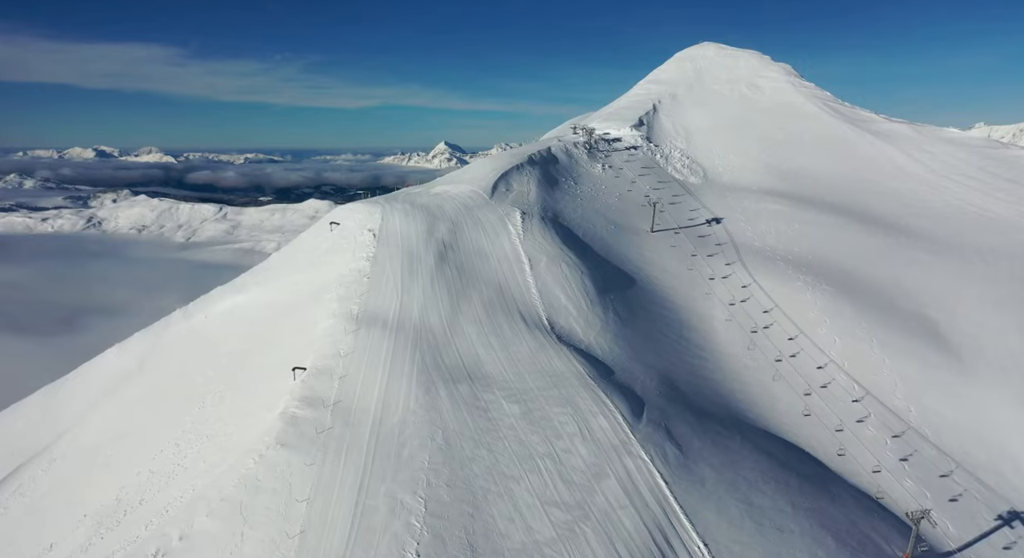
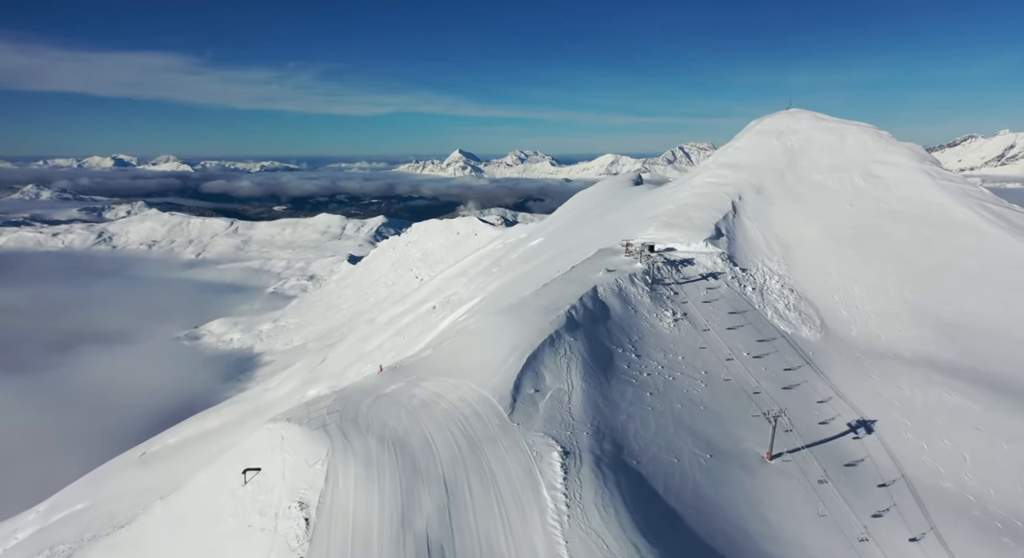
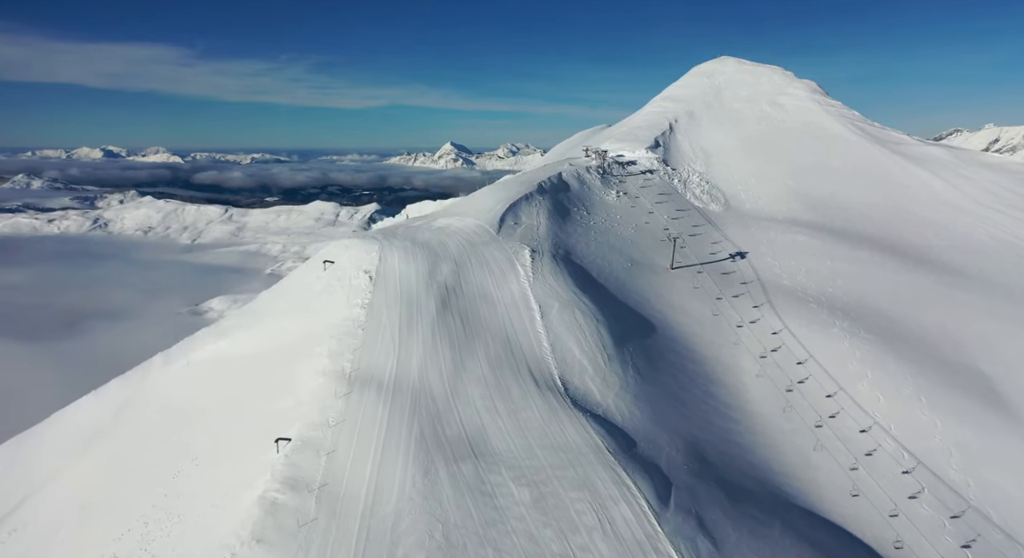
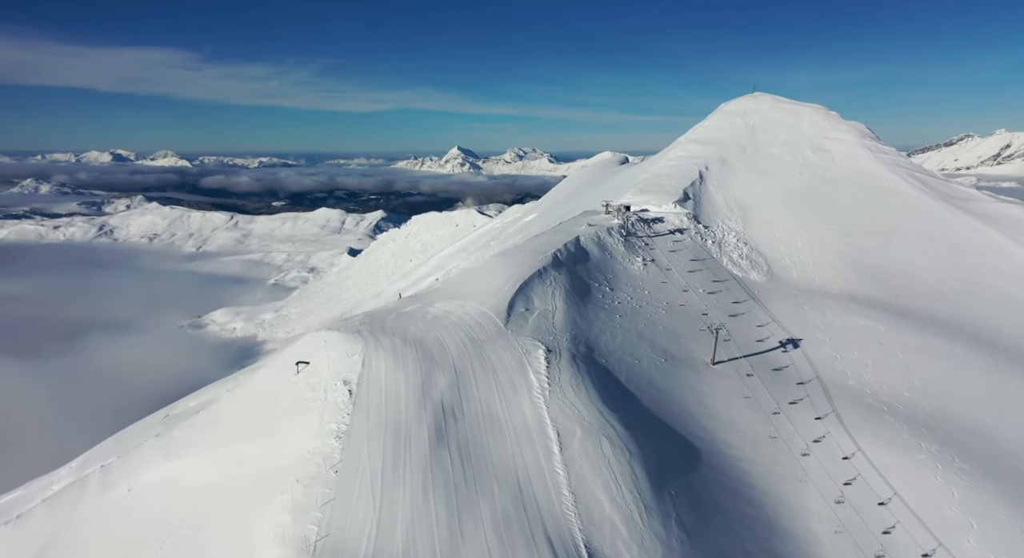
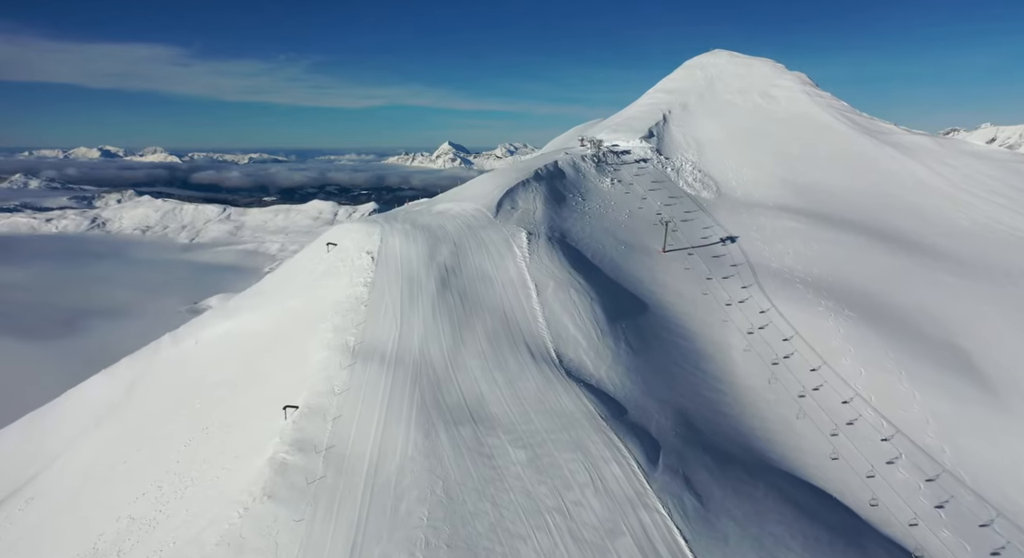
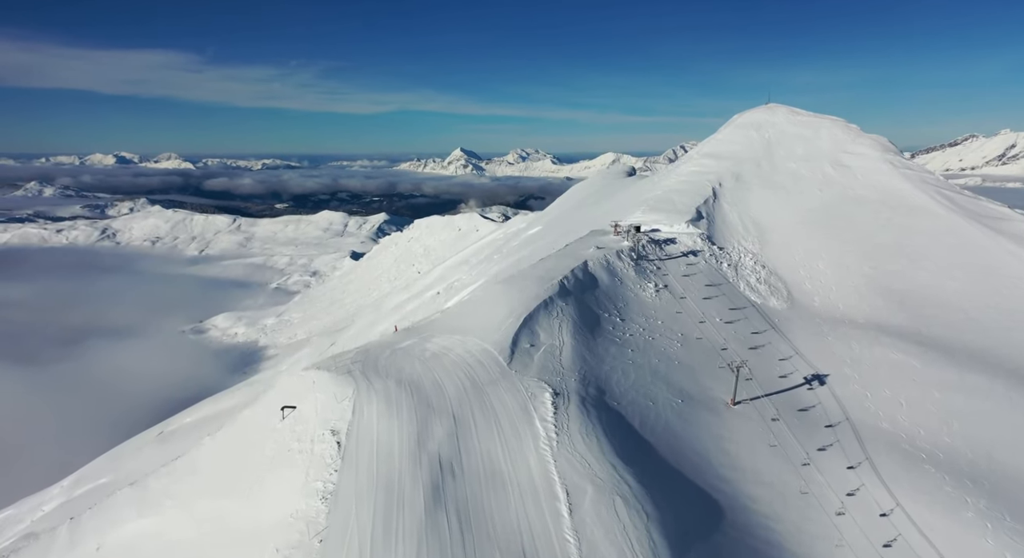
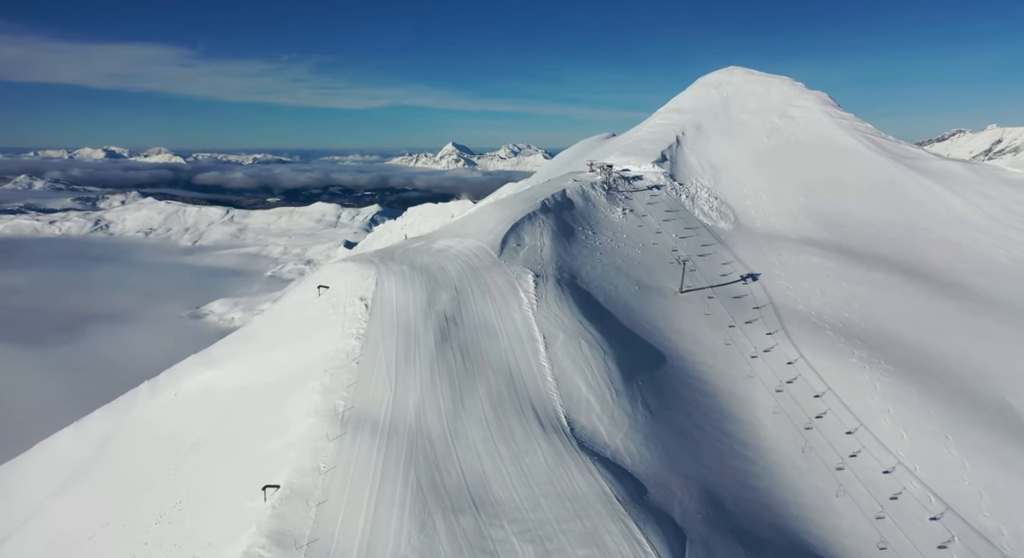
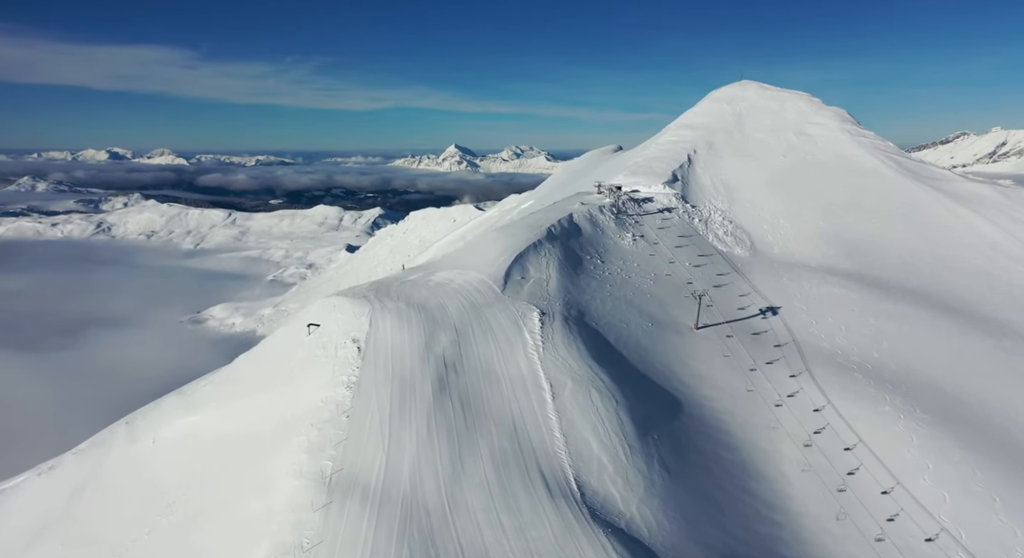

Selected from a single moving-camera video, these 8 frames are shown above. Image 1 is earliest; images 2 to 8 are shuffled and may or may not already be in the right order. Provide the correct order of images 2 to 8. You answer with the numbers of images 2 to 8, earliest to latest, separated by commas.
5, 3, 7, 8, 4, 6, 2
